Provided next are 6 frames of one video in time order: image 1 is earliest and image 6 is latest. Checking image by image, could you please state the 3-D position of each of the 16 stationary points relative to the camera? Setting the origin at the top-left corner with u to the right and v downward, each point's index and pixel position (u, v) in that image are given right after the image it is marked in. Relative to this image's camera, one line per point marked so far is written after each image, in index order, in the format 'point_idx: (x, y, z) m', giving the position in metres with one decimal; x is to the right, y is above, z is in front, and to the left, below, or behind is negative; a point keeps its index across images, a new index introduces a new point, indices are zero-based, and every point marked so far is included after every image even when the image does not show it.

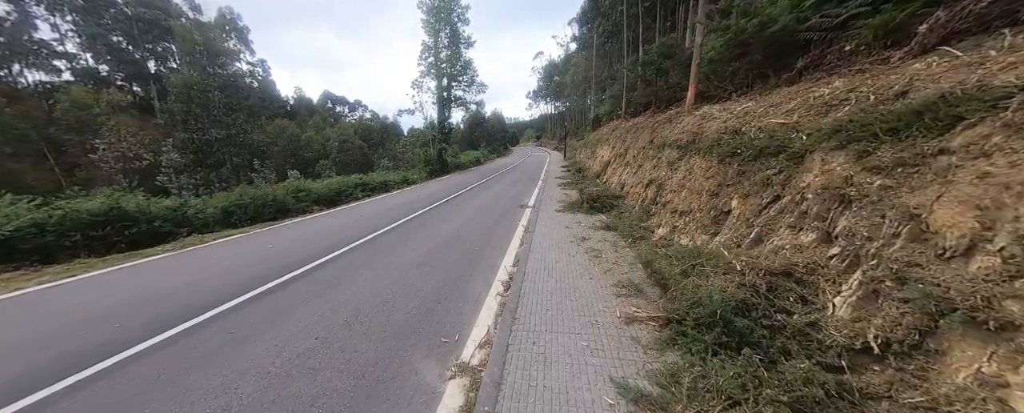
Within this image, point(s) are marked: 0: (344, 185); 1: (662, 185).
0: (-9.4, +1.1, +17.9) m
1: (+3.2, +0.4, +6.9) m
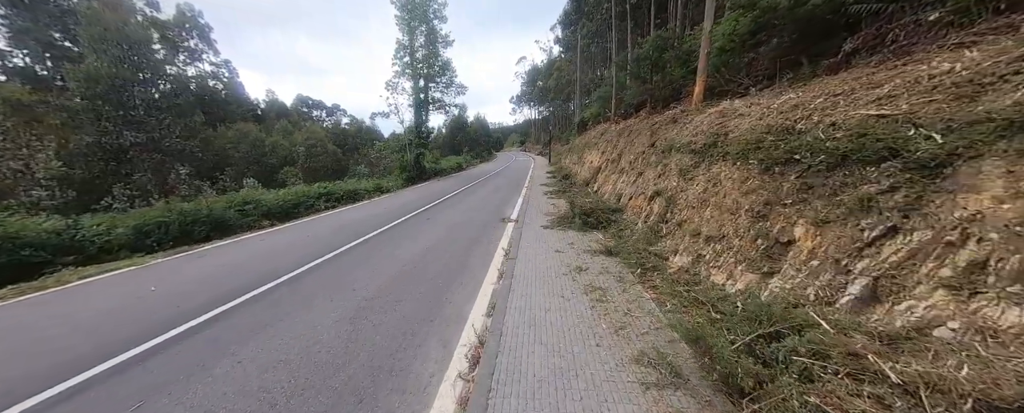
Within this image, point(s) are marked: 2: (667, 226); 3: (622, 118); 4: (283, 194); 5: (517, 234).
0: (-10.3, +0.5, +16.0) m
1: (+2.8, +0.1, +5.6) m
2: (+2.6, -0.4, +5.5) m
3: (+5.0, +3.9, +14.6) m
4: (-11.0, +0.6, +15.5) m
5: (+0.1, -0.7, +8.0) m
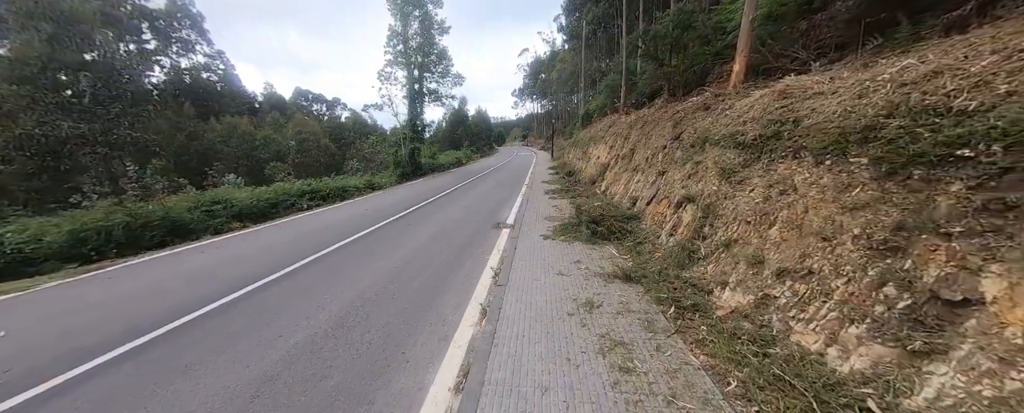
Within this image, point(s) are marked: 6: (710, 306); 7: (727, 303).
0: (-10.4, +0.5, +14.7) m
1: (+2.7, 0.0, +4.2) m
2: (+2.5, -0.5, +4.1) m
3: (+4.9, +3.9, +13.2) m
4: (-11.0, +0.6, +14.2) m
5: (0.0, -0.8, +6.7) m
6: (+2.1, -1.0, +3.4) m
7: (+2.2, -1.0, +3.3) m
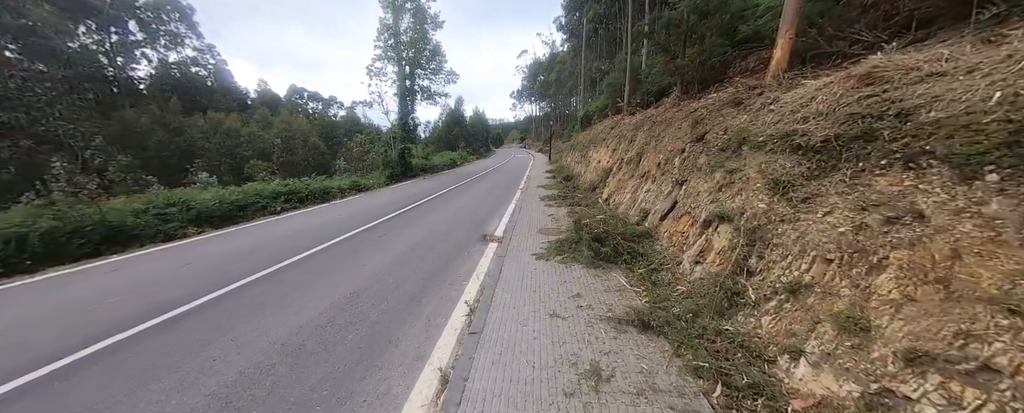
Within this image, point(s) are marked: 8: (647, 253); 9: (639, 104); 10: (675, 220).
0: (-10.7, +0.4, +13.5) m
1: (+2.4, -0.3, +3.1) m
2: (+2.3, -0.7, +3.0) m
3: (+4.7, +3.6, +12.1) m
4: (-11.3, +0.5, +12.9) m
5: (-0.3, -1.0, +5.5) m
6: (+1.9, -1.3, +2.3) m
7: (+2.0, -1.2, +2.2) m
8: (+2.0, -0.7, +4.9) m
9: (+4.9, +4.0, +12.5) m
10: (+2.5, -0.2, +4.9) m
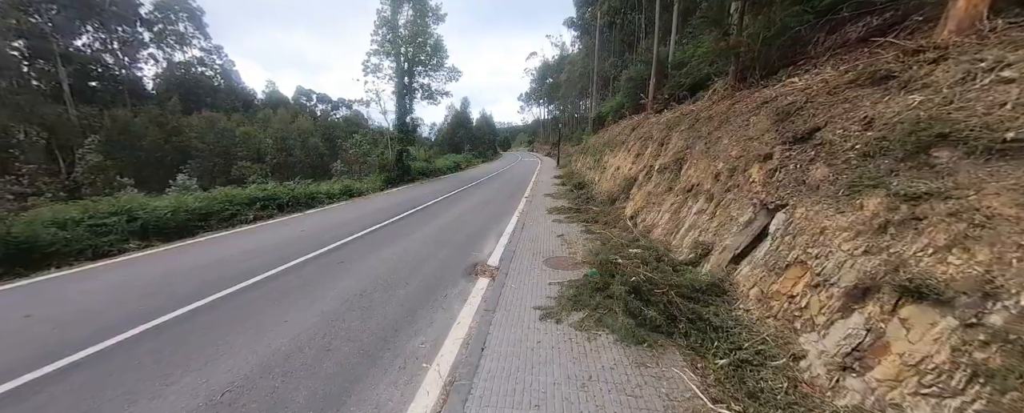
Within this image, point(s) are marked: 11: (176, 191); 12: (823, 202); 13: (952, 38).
0: (-10.6, +0.1, +11.8) m
1: (+2.3, -0.6, +1.1) m
2: (+2.1, -1.1, +1.1) m
3: (+4.8, +3.1, +10.2) m
4: (-11.2, +0.2, +11.3) m
5: (-0.3, -1.4, +3.7) m
6: (+1.7, -1.6, +0.3) m
7: (+1.8, -1.5, +0.2) m
8: (+1.9, -1.1, +3.0) m
9: (+5.0, +3.5, +10.6) m
10: (+2.4, -0.6, +3.0) m
11: (-13.8, +0.7, +13.2) m
12: (+2.6, 0.0, +2.8) m
13: (+3.6, +1.4, +2.6) m
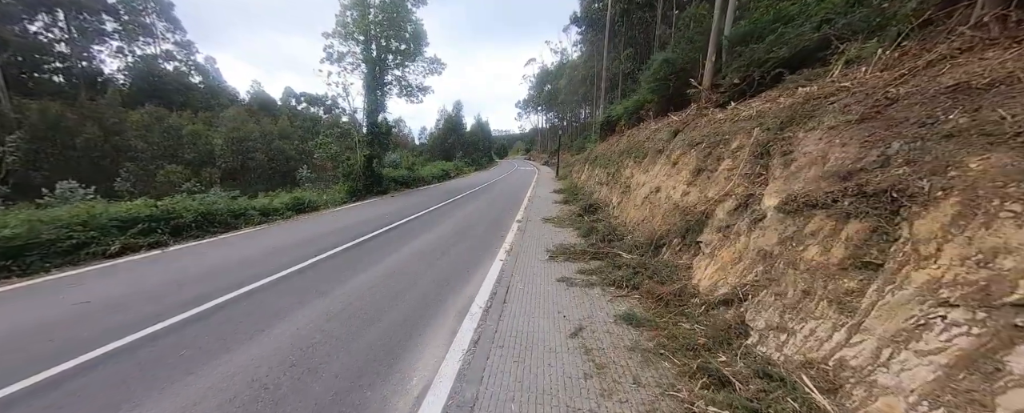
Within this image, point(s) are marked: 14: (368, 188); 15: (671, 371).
0: (-11.0, -0.5, +7.8) m
1: (+2.0, -1.3, -2.7) m
2: (+1.8, -1.7, -2.8) m
3: (+4.5, +2.2, +6.5) m
4: (-11.6, -0.4, +7.3) m
5: (-0.7, -2.0, -0.2) m
6: (+1.4, -2.2, -3.5) m
7: (+1.5, -2.2, -3.6) m
8: (+1.6, -1.8, -0.9) m
9: (+4.7, +2.5, +6.9) m
10: (+2.1, -1.3, -0.8) m
11: (-14.2, +0.1, +9.2) m
12: (+2.3, -0.7, -1.0) m
13: (+3.3, +0.7, -1.1) m
14: (-8.8, +1.1, +19.6) m
15: (+1.4, -1.4, +3.0) m
